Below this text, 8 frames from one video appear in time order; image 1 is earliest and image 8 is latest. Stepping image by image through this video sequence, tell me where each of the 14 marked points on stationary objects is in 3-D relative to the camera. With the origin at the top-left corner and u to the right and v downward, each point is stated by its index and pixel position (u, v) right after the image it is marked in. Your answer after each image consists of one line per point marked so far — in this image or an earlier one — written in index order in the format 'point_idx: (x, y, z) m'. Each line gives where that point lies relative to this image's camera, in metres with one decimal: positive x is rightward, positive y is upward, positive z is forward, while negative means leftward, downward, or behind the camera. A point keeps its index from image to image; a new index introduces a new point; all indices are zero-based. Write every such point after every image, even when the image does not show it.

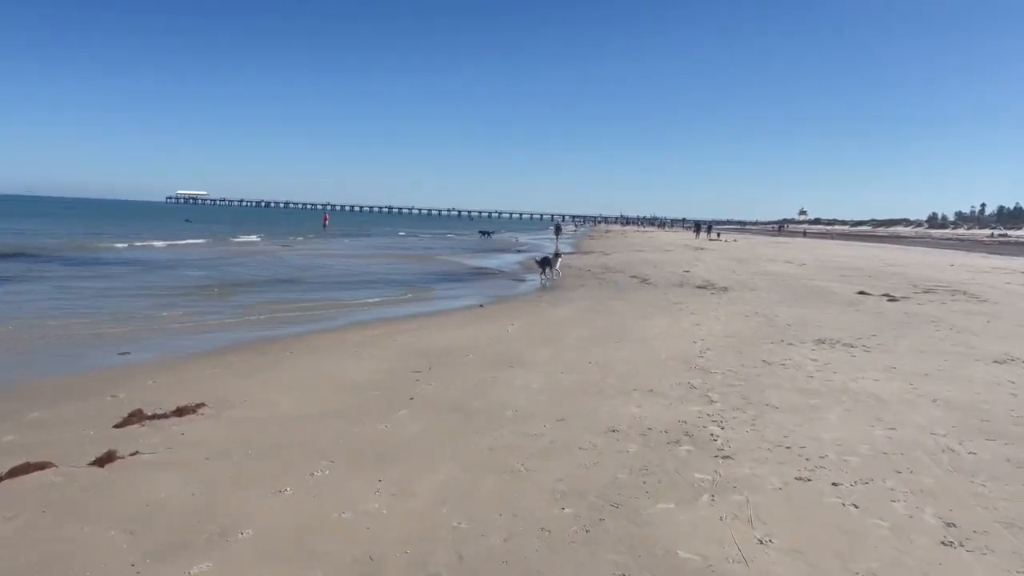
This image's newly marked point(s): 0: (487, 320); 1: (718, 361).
0: (-0.4, -0.5, +15.5) m
1: (+2.5, -0.9, +10.3) m
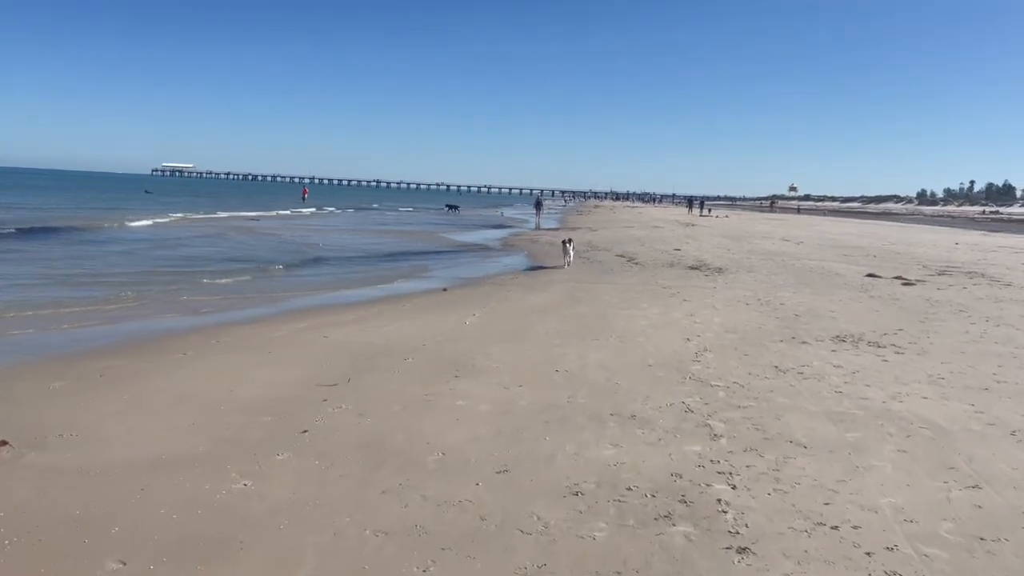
0: (-1.0, -0.3, +13.4) m
1: (+2.0, -0.8, +8.2) m
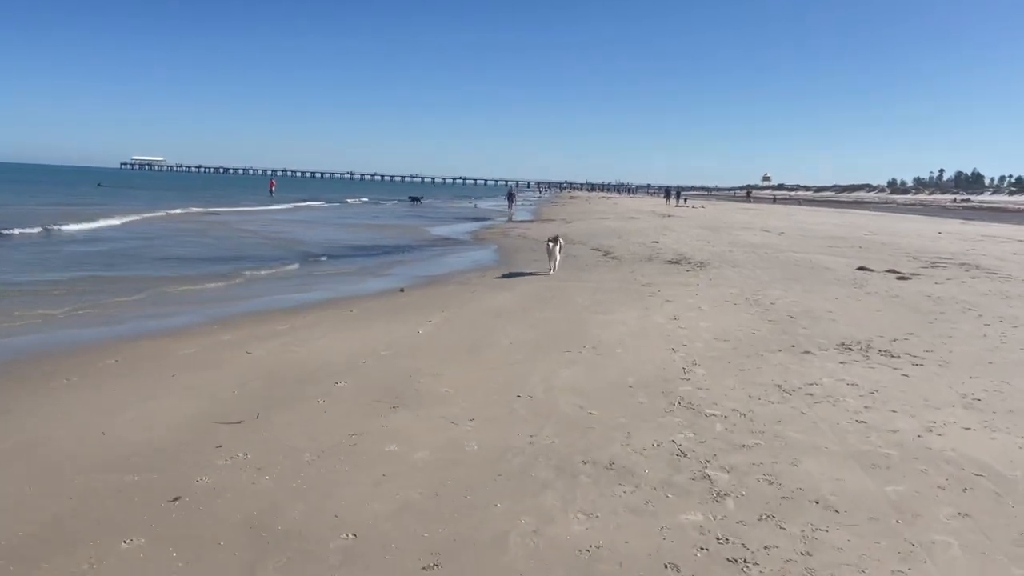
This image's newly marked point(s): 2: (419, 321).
0: (-1.5, -0.3, +11.9) m
1: (+1.6, -0.8, +6.9) m
2: (-1.2, -0.4, +10.5) m
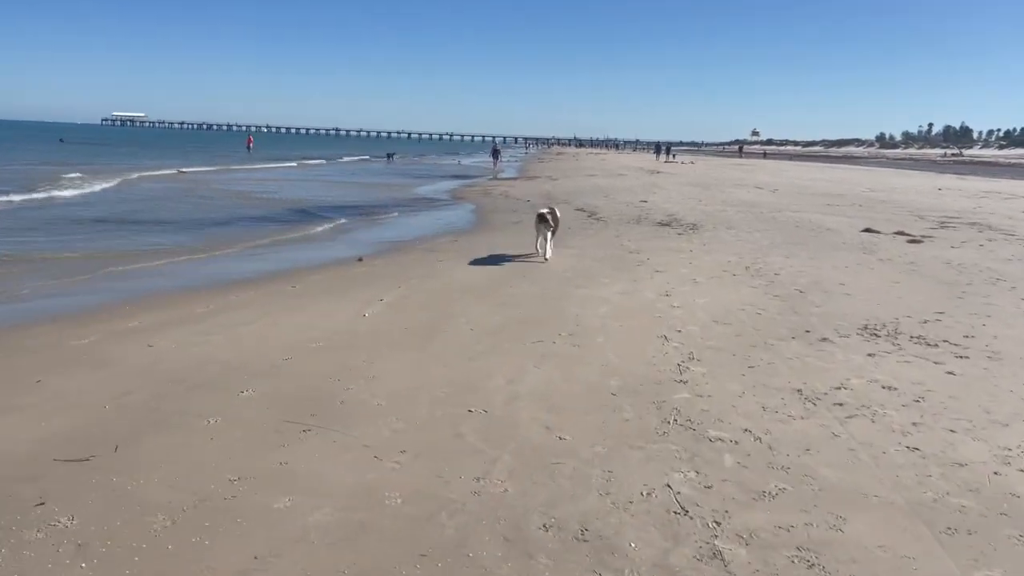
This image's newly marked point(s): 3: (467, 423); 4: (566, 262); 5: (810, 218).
0: (-1.9, +0.1, +10.4) m
1: (+1.3, -0.7, +5.4) m
2: (-1.5, -0.1, +9.0) m
3: (-0.3, -0.8, +5.0) m
4: (+0.7, +0.4, +11.6) m
5: (+6.6, +1.6, +18.9) m
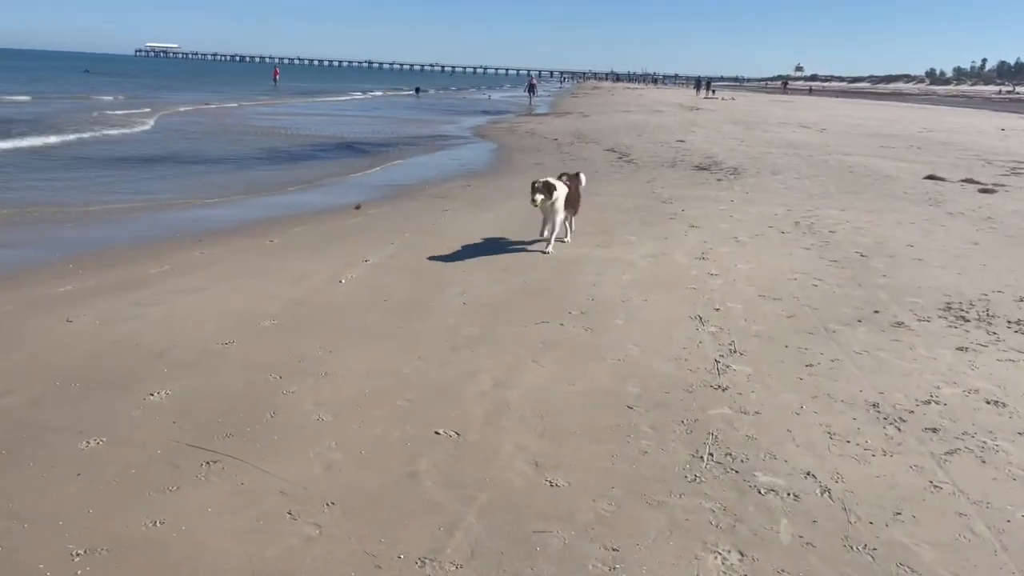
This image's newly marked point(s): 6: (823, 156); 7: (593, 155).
0: (-1.8, +0.6, +9.1) m
1: (+1.2, -0.6, +4.1) m
2: (-1.5, +0.3, +7.7) m
3: (-0.4, -0.7, +3.7) m
4: (+0.9, +0.9, +10.2) m
5: (+7.1, +2.5, +17.1) m
6: (+6.7, +2.8, +18.3) m
7: (+1.7, +2.8, +17.9) m
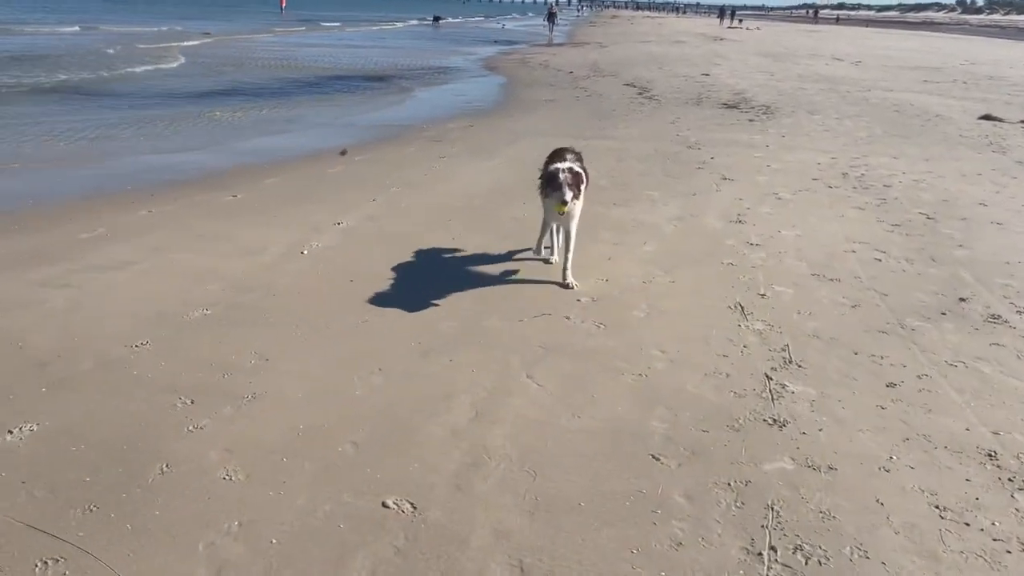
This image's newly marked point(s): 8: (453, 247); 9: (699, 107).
0: (-1.8, +0.9, +7.9) m
1: (+1.2, -0.7, +2.9) m
2: (-1.5, +0.5, +6.5) m
3: (-0.4, -0.8, +2.6) m
4: (+1.0, +1.3, +8.9) m
5: (+7.3, +3.4, +15.6) m
6: (+6.9, +3.8, +16.7) m
7: (+1.9, +3.8, +16.5) m
8: (-0.4, +0.3, +6.1) m
9: (+3.0, +2.9, +13.8) m
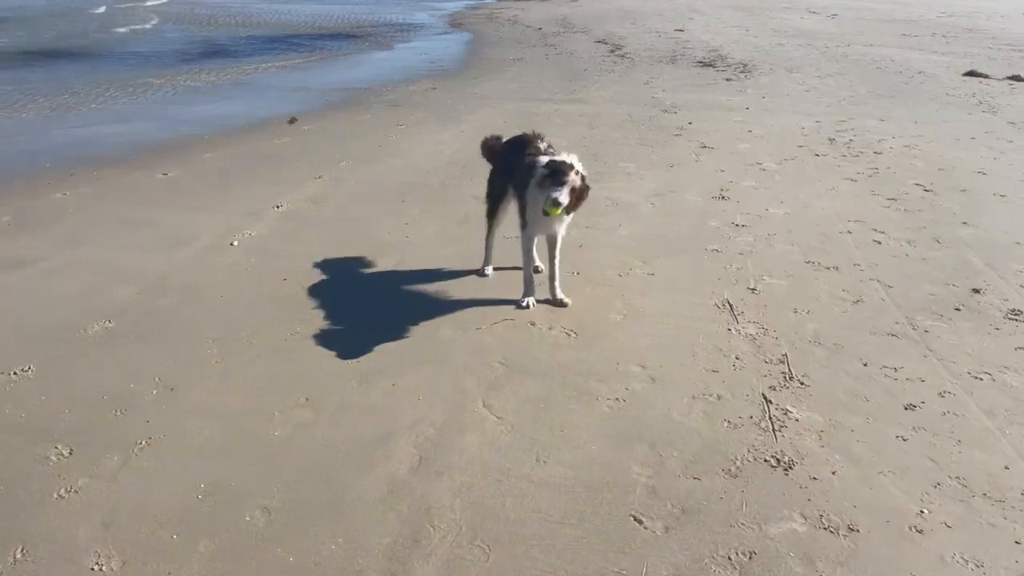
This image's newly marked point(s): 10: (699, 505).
0: (-2.1, +1.0, +7.2) m
1: (+1.0, -0.8, +2.4) m
2: (-1.7, +0.6, +5.8) m
3: (-0.6, -0.9, +2.0) m
4: (+0.6, +1.5, +8.2) m
5: (+6.7, +4.1, +15.0) m
6: (+6.2, +4.5, +16.1) m
7: (+1.3, +4.4, +15.7) m
8: (-0.7, +0.4, +5.4) m
9: (+2.5, +3.4, +13.1) m
10: (+0.6, -0.7, +2.6) m
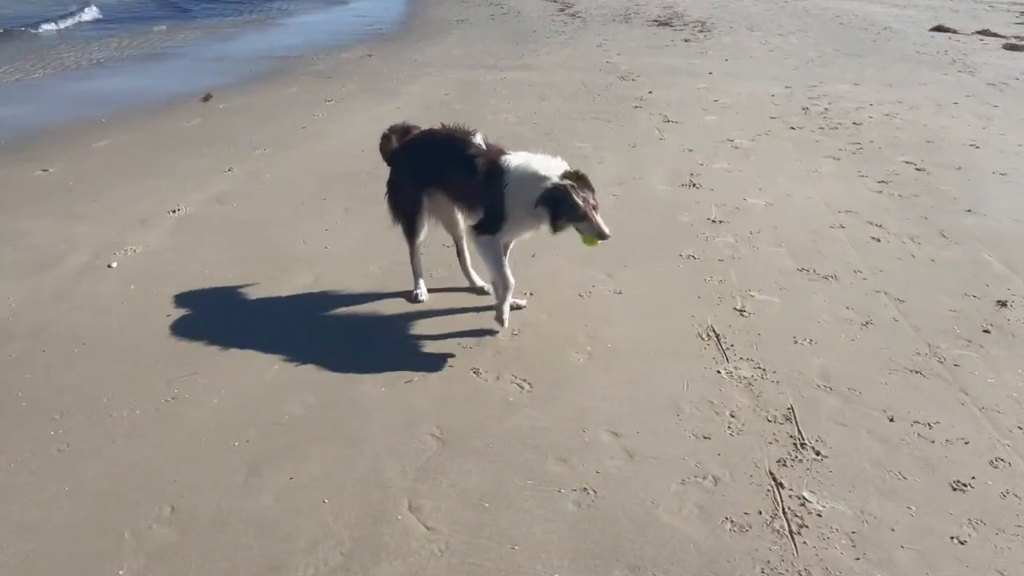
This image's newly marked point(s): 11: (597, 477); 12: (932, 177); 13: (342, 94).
0: (-2.5, +1.0, +6.2) m
1: (+0.9, -0.9, +1.7) m
2: (-2.1, +0.4, +4.9) m
3: (-0.7, -1.2, +1.2) m
4: (+0.1, +1.6, +7.4) m
5: (+5.7, +4.7, +14.3) m
6: (+5.2, +5.1, +15.3) m
7: (+0.3, +4.9, +14.7) m
8: (-1.0, +0.3, +4.6) m
9: (+1.7, +3.8, +12.2) m
10: (+0.4, -0.9, +1.9) m
11: (+0.3, -0.6, +2.6) m
12: (+2.7, +0.7, +5.5) m
13: (-1.6, +1.9, +8.3) m
